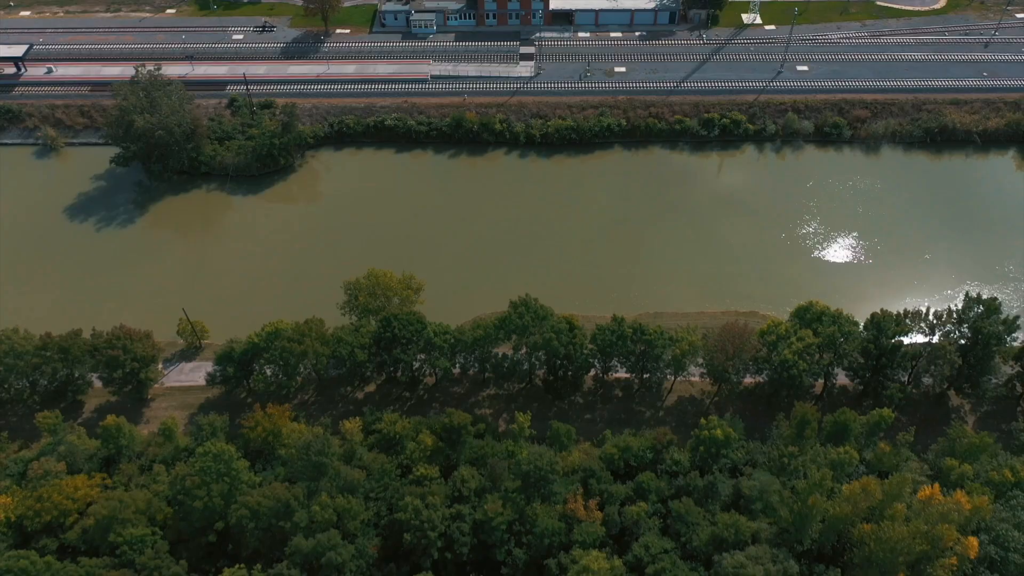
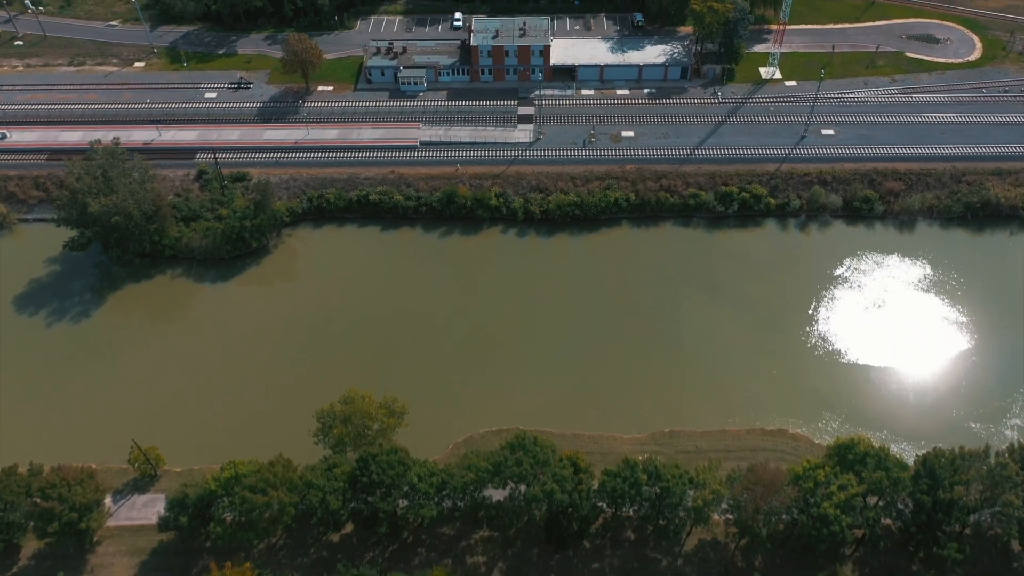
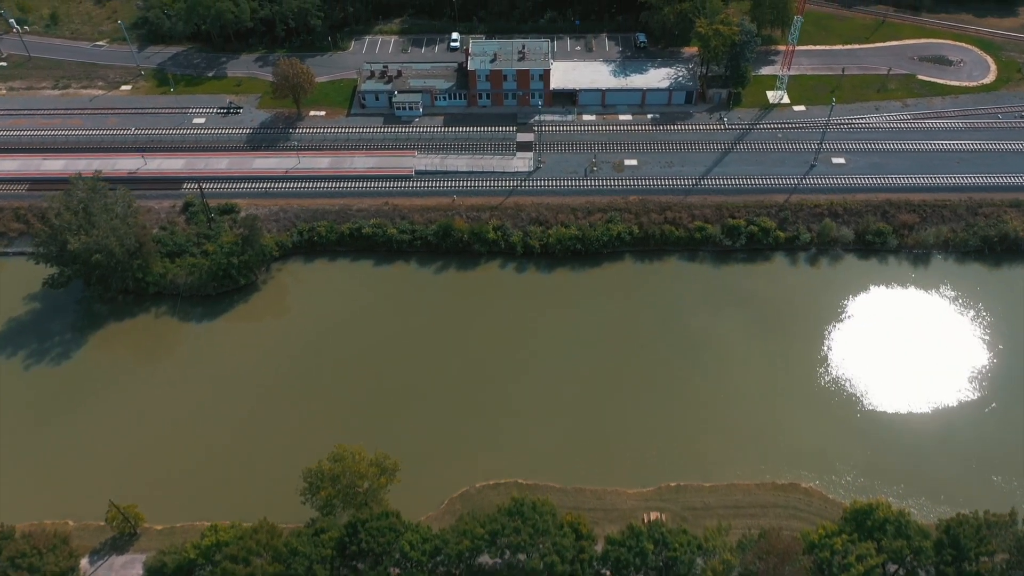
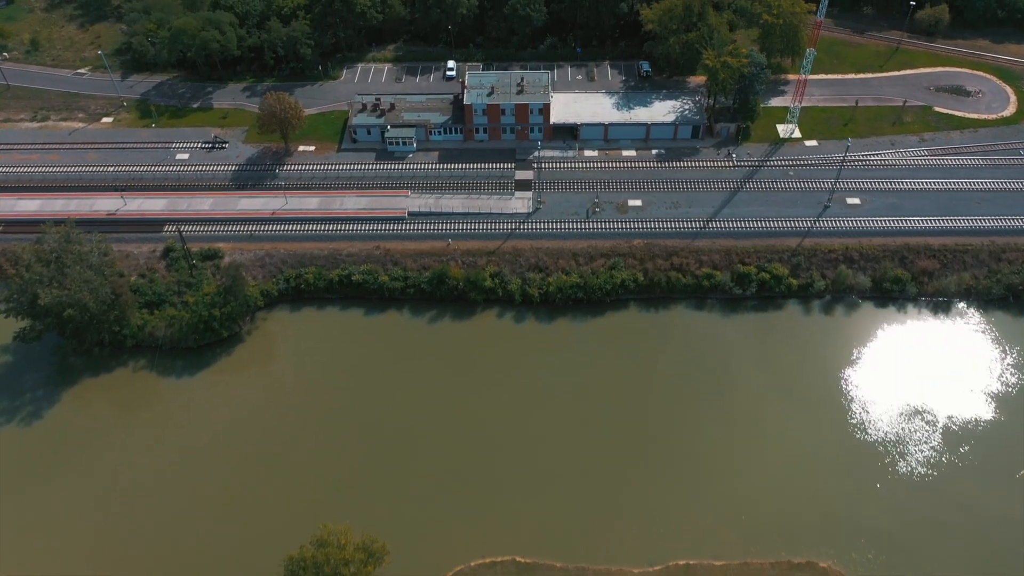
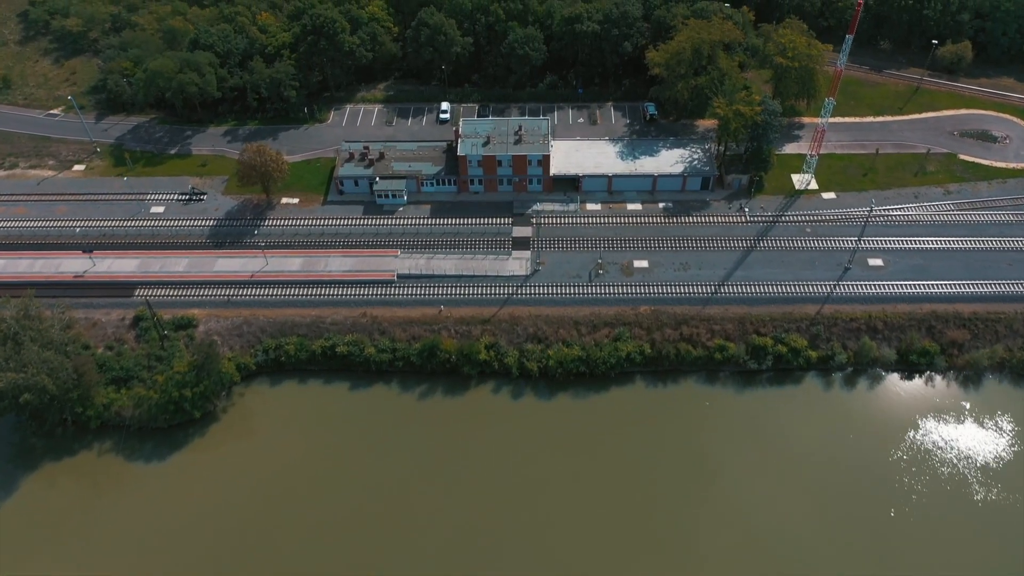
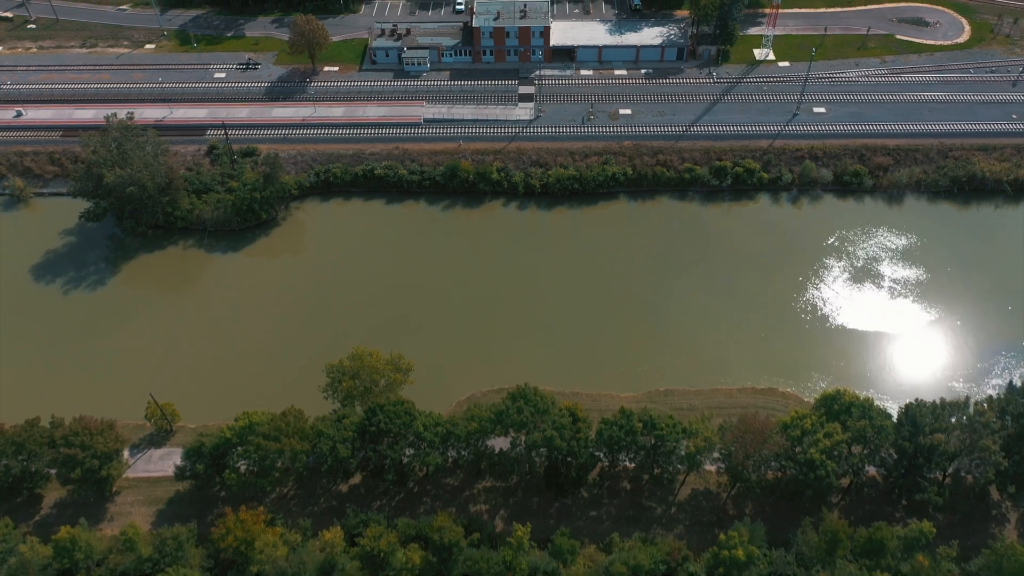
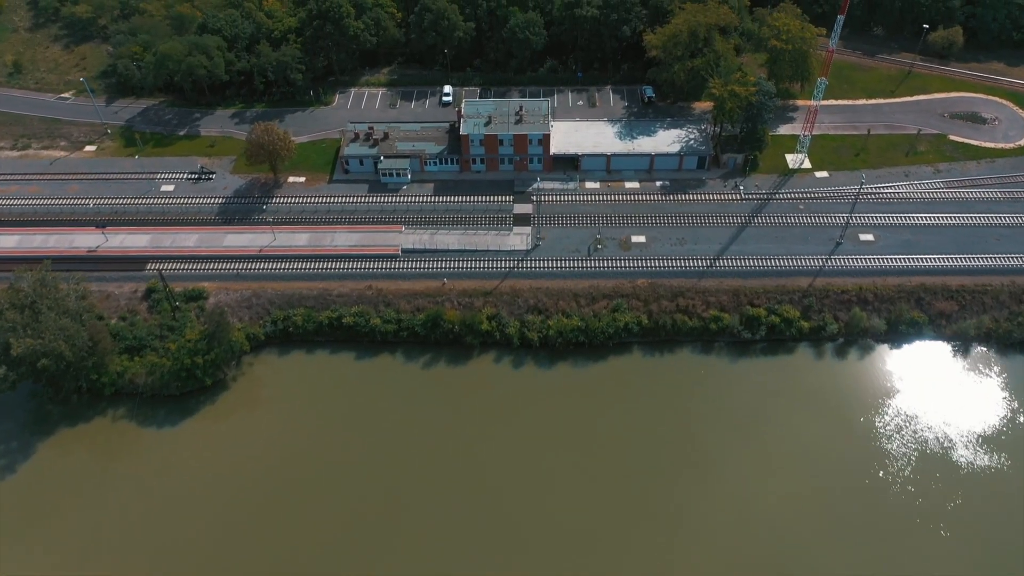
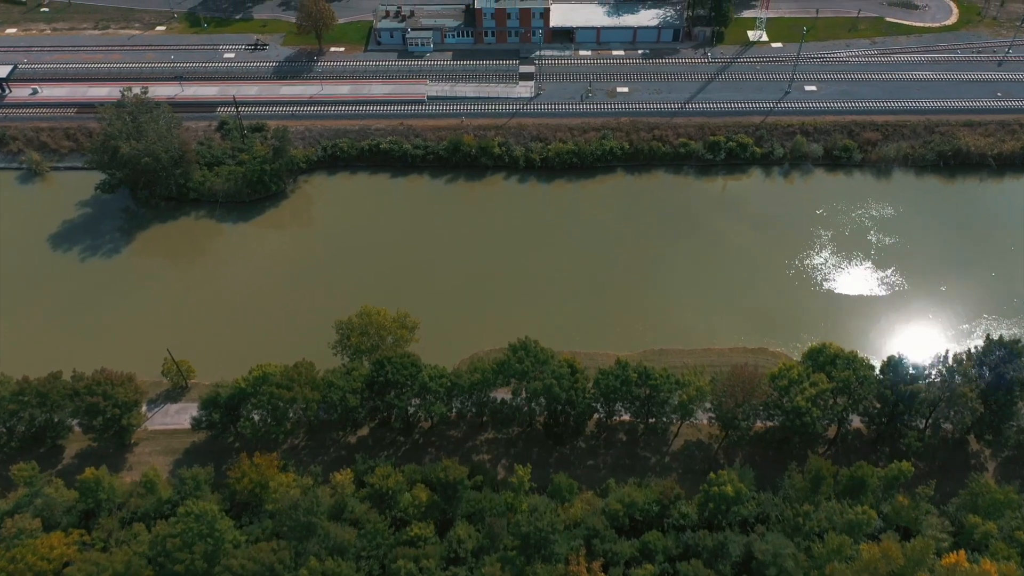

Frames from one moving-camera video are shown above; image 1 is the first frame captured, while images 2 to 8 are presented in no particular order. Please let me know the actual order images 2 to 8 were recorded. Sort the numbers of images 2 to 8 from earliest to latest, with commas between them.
8, 6, 2, 3, 4, 7, 5
